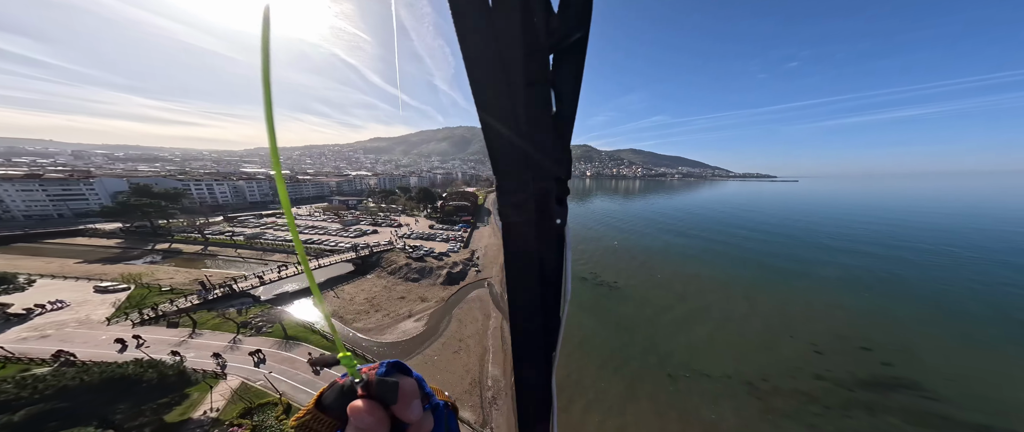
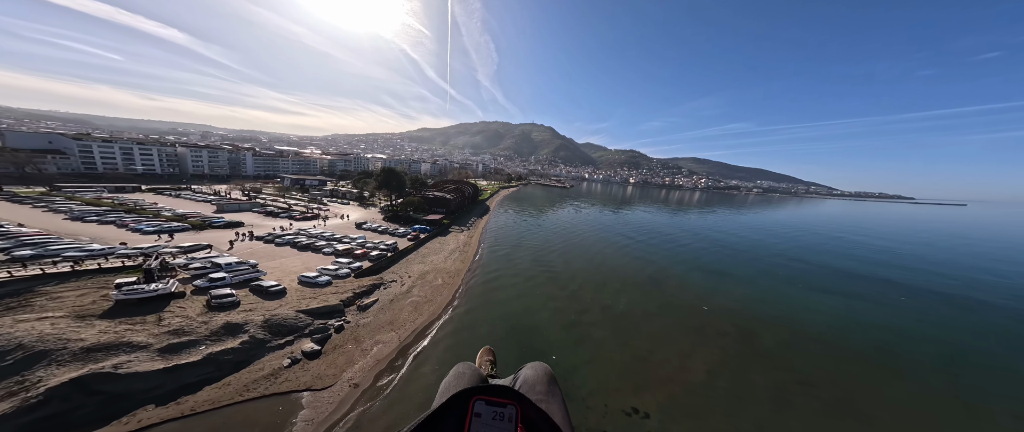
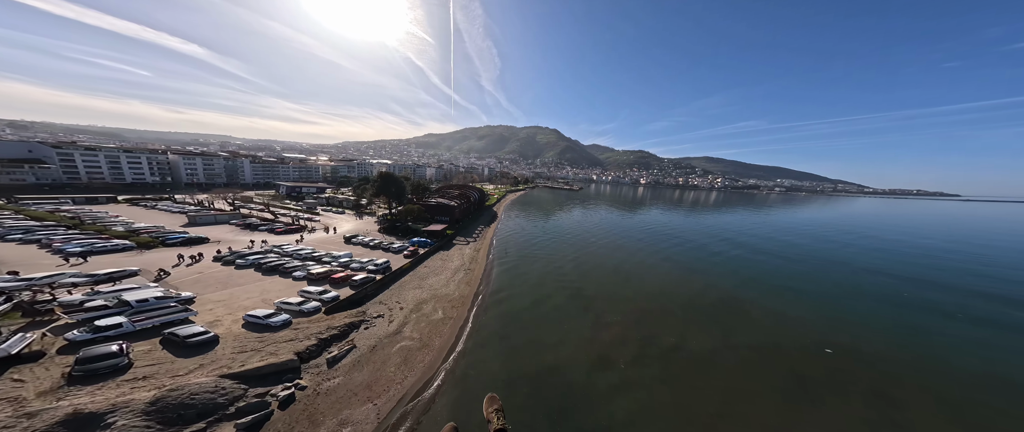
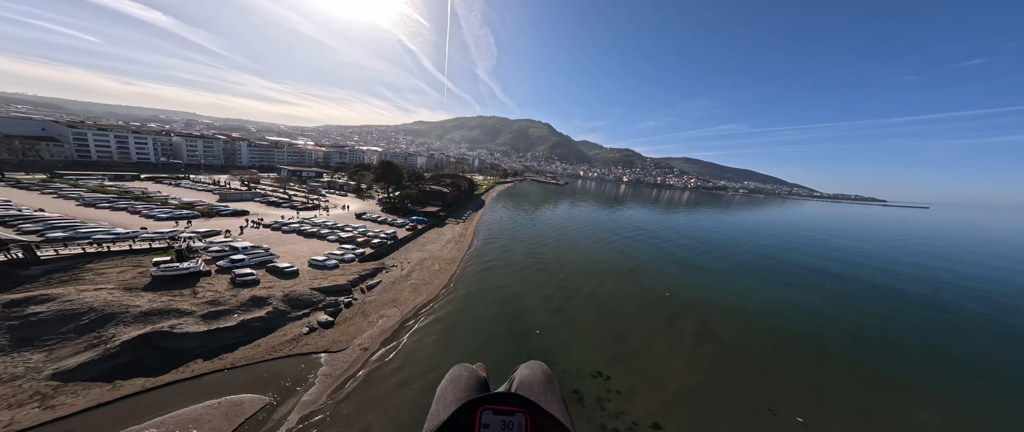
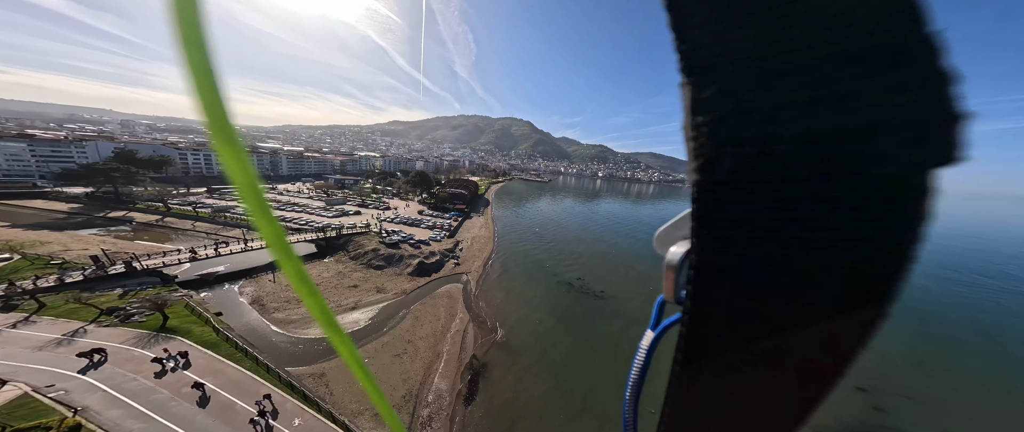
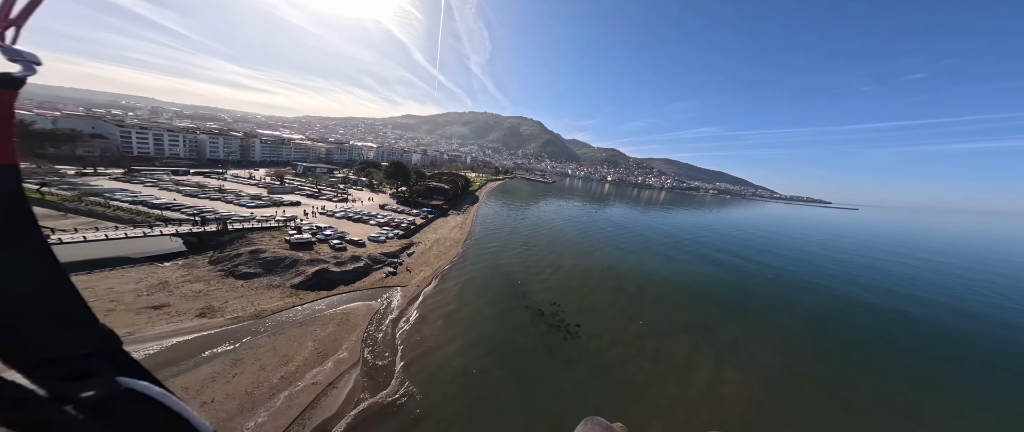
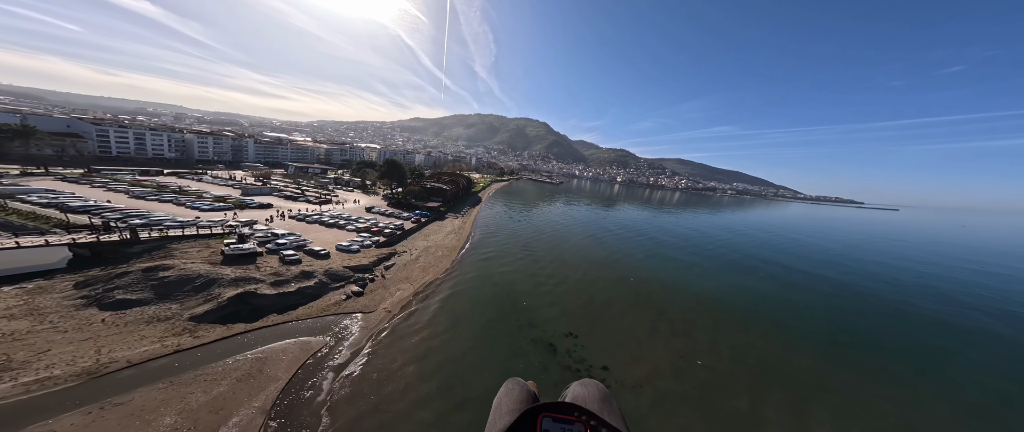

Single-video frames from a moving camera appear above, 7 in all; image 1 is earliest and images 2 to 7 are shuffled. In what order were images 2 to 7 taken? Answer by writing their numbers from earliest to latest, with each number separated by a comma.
5, 6, 7, 4, 2, 3
